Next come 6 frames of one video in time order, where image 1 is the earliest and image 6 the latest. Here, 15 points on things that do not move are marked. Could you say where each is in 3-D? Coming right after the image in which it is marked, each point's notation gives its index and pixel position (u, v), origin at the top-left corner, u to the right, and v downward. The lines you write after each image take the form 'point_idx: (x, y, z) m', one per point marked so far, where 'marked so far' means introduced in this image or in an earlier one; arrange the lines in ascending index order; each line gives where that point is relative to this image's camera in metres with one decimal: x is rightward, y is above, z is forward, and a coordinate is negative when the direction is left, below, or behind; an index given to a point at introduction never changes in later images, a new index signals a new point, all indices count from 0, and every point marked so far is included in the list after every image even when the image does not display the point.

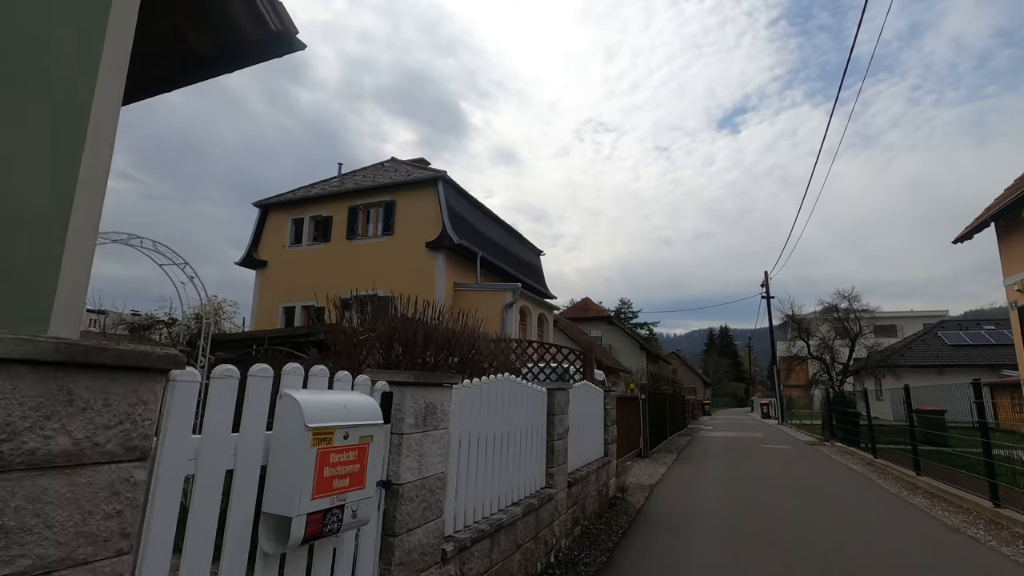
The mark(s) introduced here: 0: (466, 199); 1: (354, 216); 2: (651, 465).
0: (-1.5, +2.8, +17.7) m
1: (-4.9, +2.3, +17.4) m
2: (+2.5, -3.4, +10.7) m
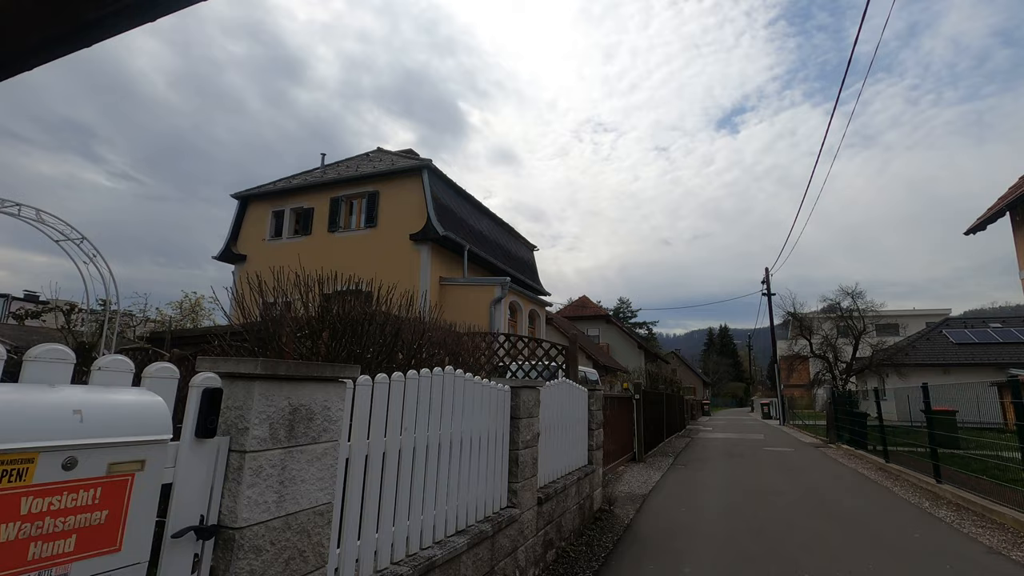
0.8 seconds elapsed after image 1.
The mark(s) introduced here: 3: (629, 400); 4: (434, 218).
0: (-1.8, +3.0, +16.9) m
1: (-5.2, +2.4, +16.6) m
2: (+2.3, -3.2, +9.9) m
3: (+2.4, -2.3, +11.6) m
4: (-2.1, +1.9, +14.9) m
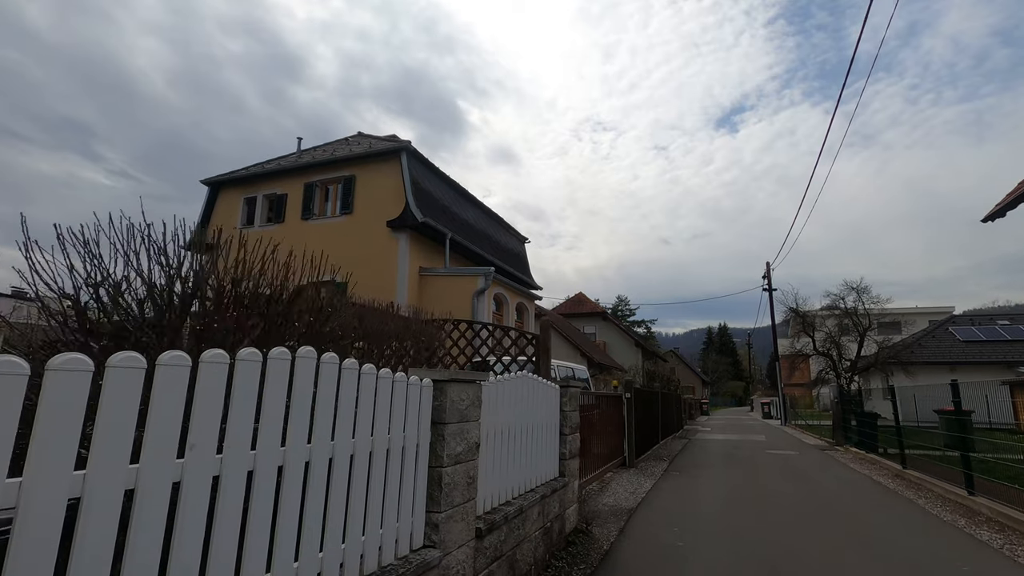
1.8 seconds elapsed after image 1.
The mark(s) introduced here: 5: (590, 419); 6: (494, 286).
0: (-2.2, +3.2, +15.9) m
1: (-5.6, +2.6, +15.5) m
2: (+1.9, -3.0, +8.9) m
3: (+2.0, -2.1, +10.6) m
4: (-2.5, +2.1, +13.9) m
5: (+1.1, -2.2, +9.2) m
6: (-0.5, +0.1, +14.6) m
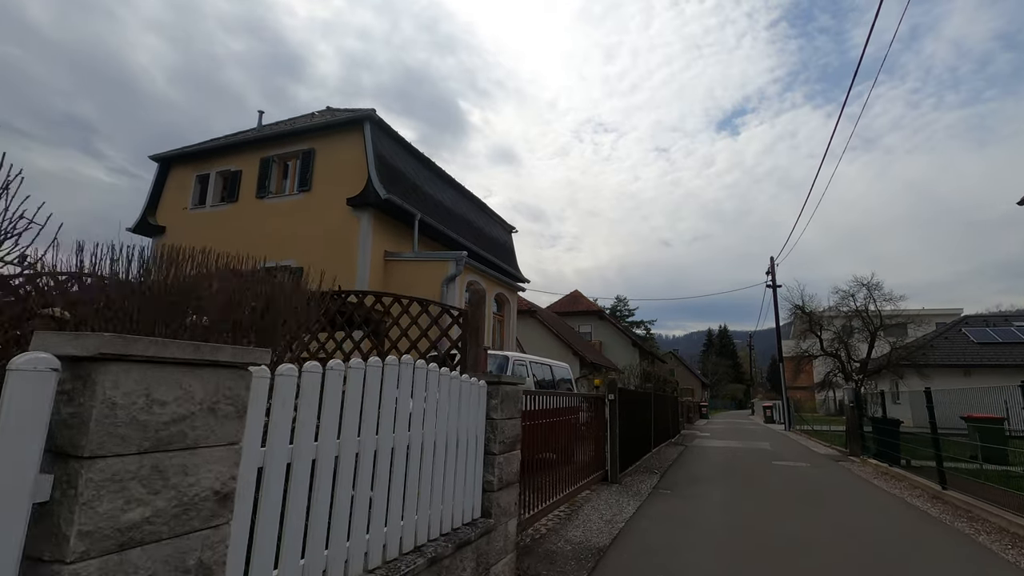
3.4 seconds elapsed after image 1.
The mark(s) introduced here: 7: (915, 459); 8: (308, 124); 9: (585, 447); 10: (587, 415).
0: (-2.7, +3.5, +14.3) m
1: (-6.2, +3.0, +14.0) m
2: (+1.3, -2.7, +7.3) m
3: (+1.4, -1.8, +9.1) m
4: (-3.0, +2.4, +12.3) m
5: (+0.6, -1.9, +7.7) m
6: (-1.0, +0.3, +13.0) m
7: (+7.4, -3.1, +10.3) m
8: (-4.9, +3.9, +13.4) m
9: (+1.1, -2.4, +8.5) m
10: (+1.2, -2.0, +8.7) m
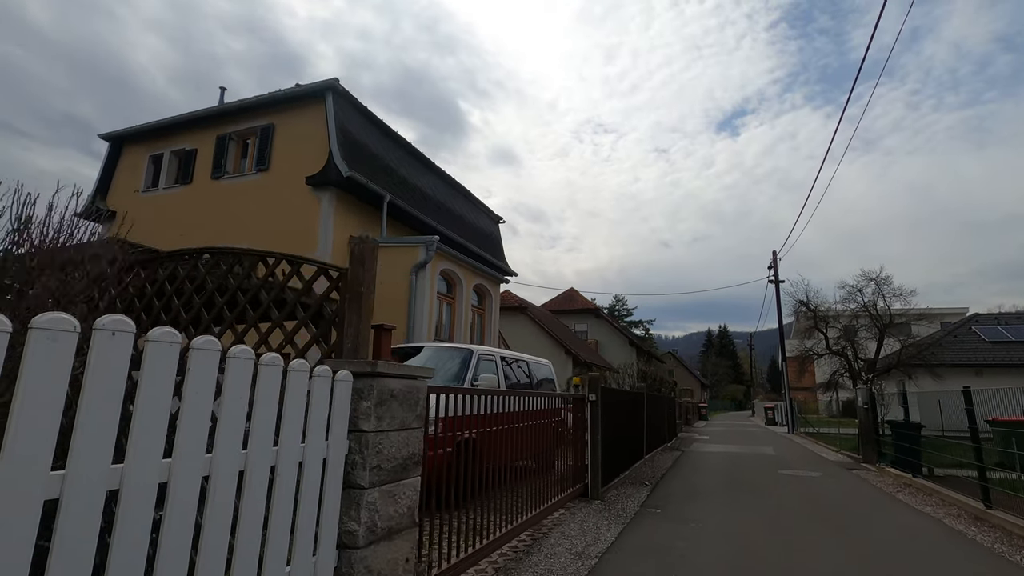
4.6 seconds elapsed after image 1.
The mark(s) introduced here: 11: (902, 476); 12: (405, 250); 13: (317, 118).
0: (-3.2, +3.7, +13.1) m
1: (-6.6, +3.2, +12.8) m
2: (+0.8, -2.5, +6.1) m
3: (+1.0, -1.6, +7.8) m
4: (-3.4, +2.6, +11.1) m
5: (+0.1, -1.7, +6.4) m
6: (-1.5, +0.6, +11.8) m
7: (+7.0, -2.9, +9.1) m
8: (-5.3, +4.1, +12.1) m
9: (+0.7, -2.2, +7.3) m
10: (+0.7, -1.7, +7.4) m
11: (+7.0, -3.4, +10.0) m
12: (-2.1, +0.8, +11.2) m
13: (-4.1, +3.5, +11.7) m
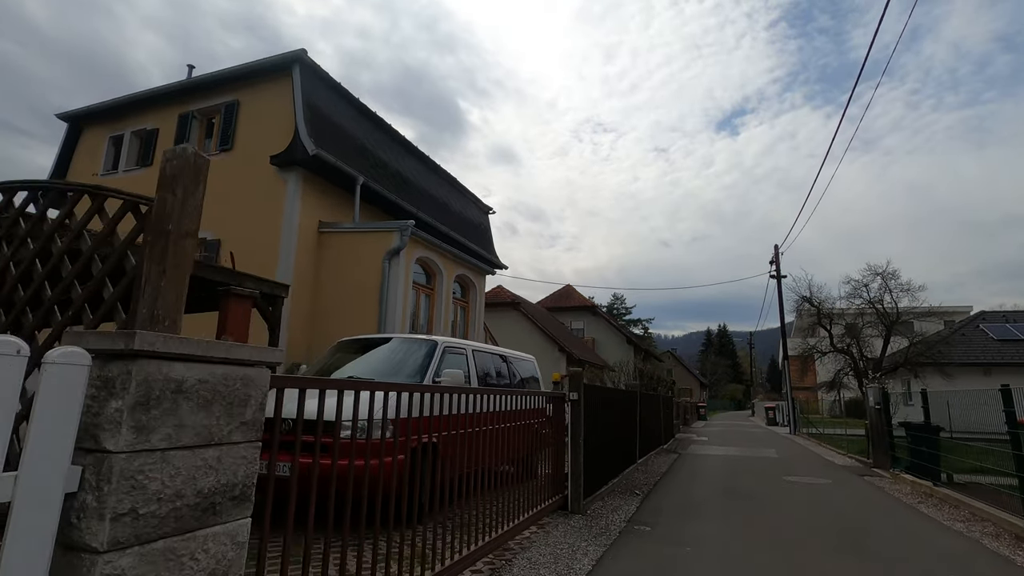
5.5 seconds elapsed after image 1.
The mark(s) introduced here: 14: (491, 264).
0: (-3.5, +4.0, +12.2) m
1: (-6.9, +3.4, +11.8) m
2: (+0.5, -2.3, +5.2) m
3: (+0.6, -1.4, +6.9) m
4: (-3.8, +2.9, +10.2) m
5: (-0.2, -1.5, +5.5) m
6: (-1.8, +0.8, +10.9) m
7: (+6.6, -2.7, +8.2) m
8: (-5.6, +4.4, +11.2) m
9: (+0.3, -2.0, +6.4) m
10: (+0.4, -1.6, +6.5) m
11: (+6.7, -3.2, +9.2) m
12: (-2.5, +1.0, +10.3) m
13: (-4.4, +3.7, +10.8) m
14: (-0.6, +0.7, +16.4) m
